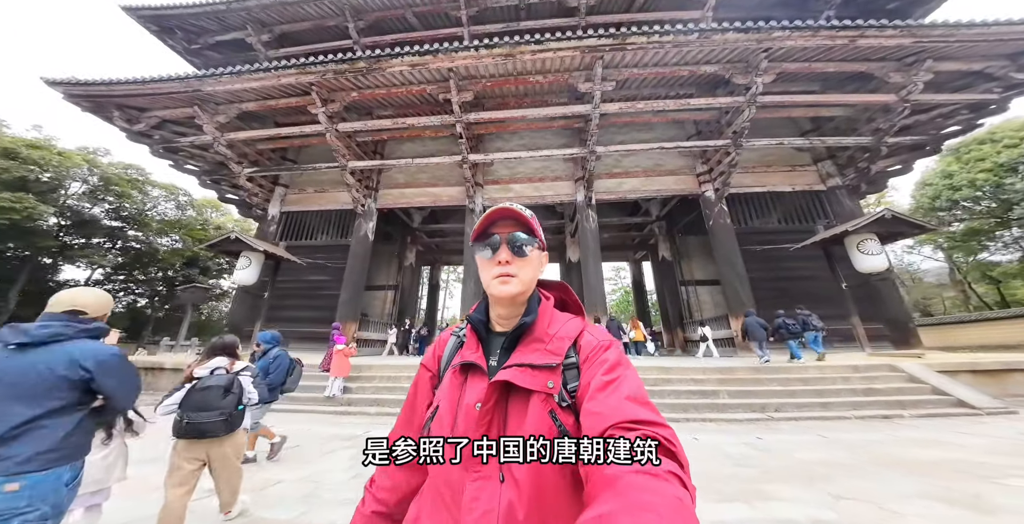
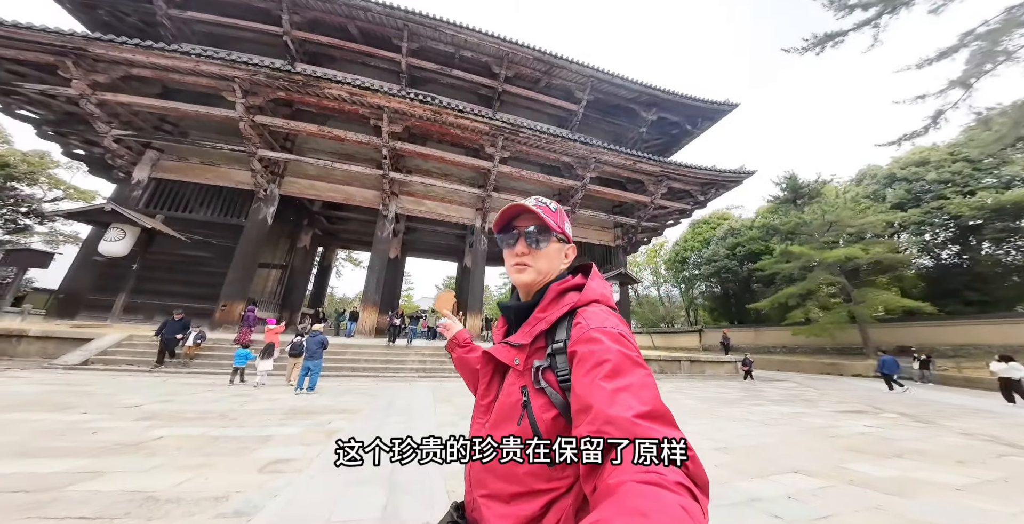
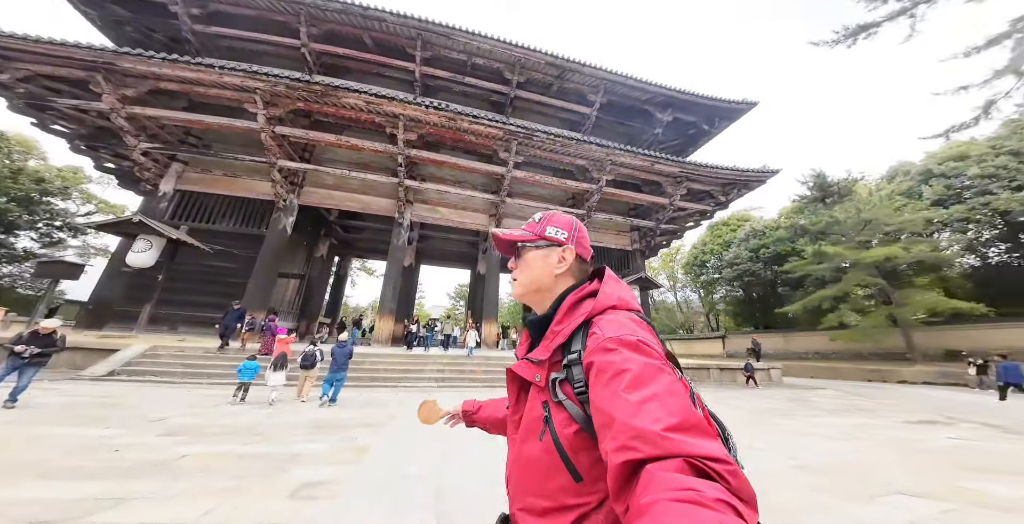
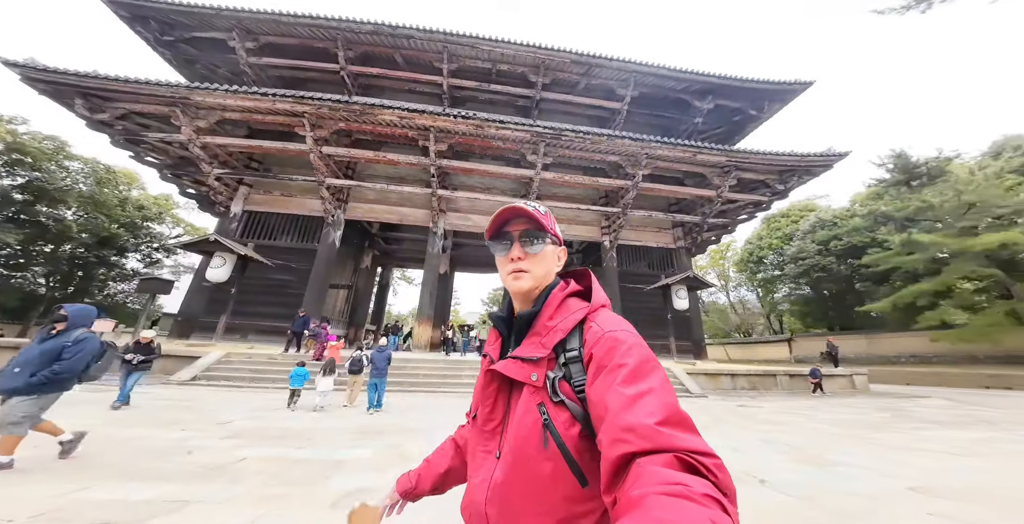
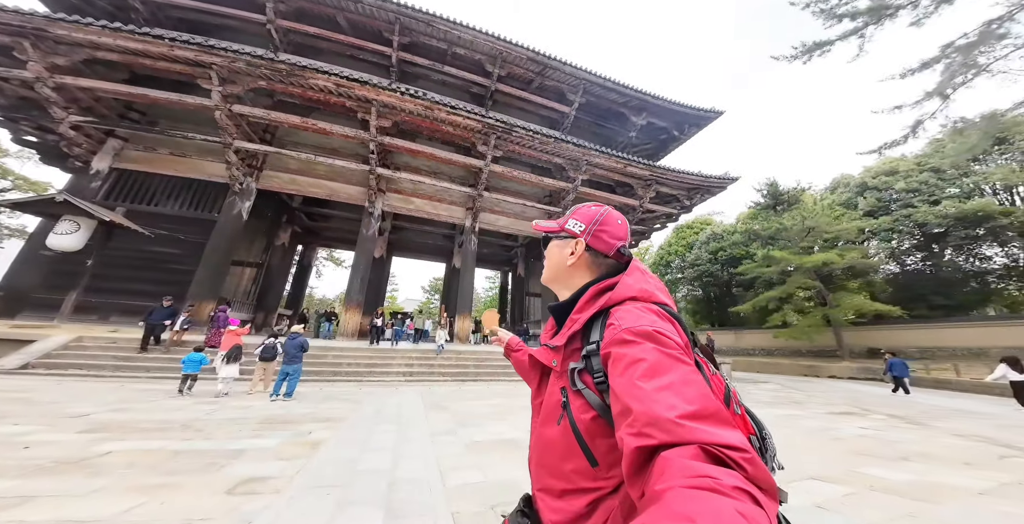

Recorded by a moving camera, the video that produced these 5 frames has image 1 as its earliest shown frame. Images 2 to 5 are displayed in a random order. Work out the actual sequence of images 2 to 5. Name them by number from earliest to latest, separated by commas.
4, 3, 5, 2
